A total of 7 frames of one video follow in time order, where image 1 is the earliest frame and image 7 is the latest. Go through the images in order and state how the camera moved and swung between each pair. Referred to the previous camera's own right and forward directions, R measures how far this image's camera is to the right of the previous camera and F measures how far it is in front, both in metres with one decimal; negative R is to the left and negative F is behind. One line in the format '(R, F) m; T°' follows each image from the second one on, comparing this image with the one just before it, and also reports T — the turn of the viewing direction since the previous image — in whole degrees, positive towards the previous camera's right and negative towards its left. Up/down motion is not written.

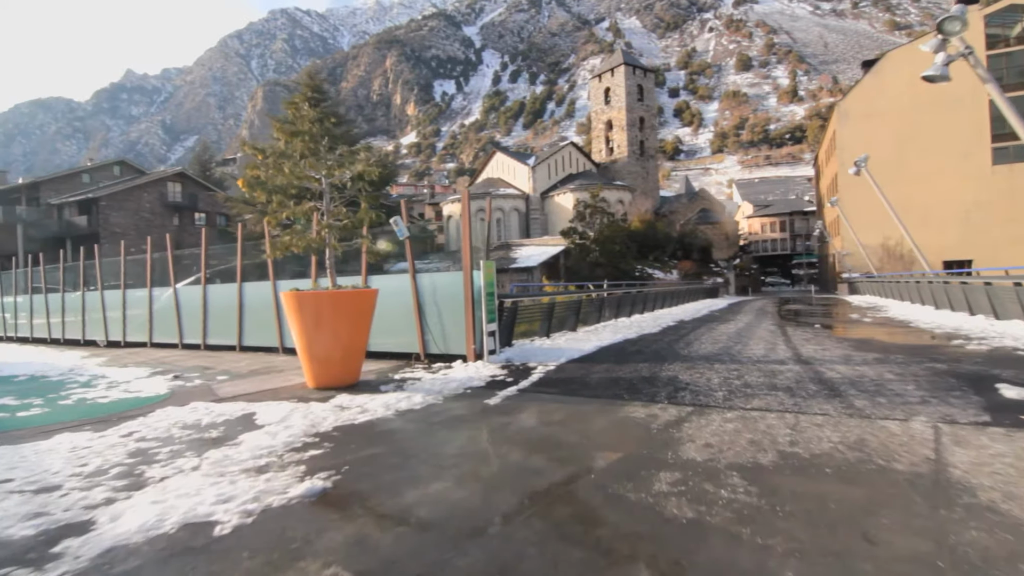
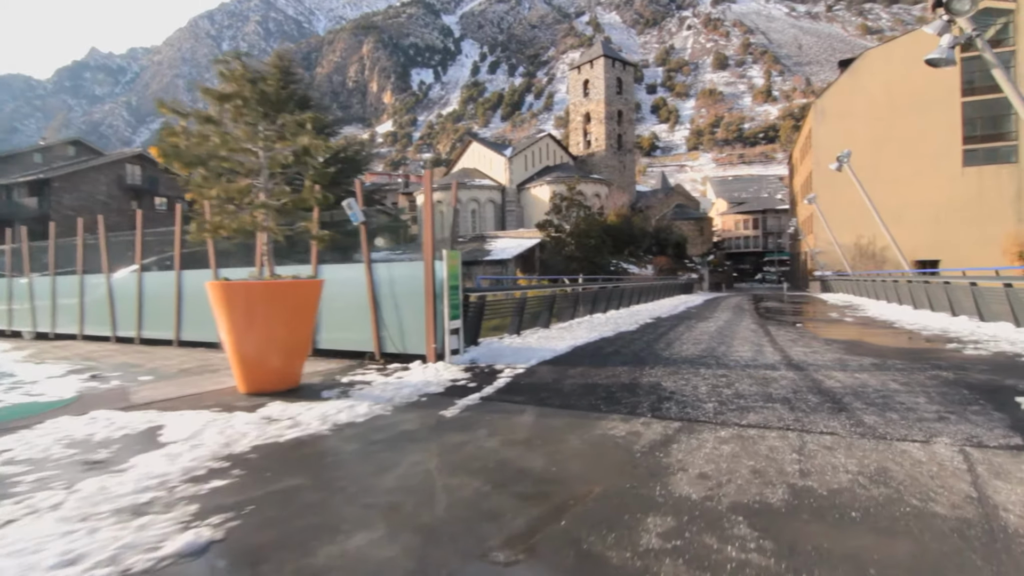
(+0.1, +0.8) m; +3°
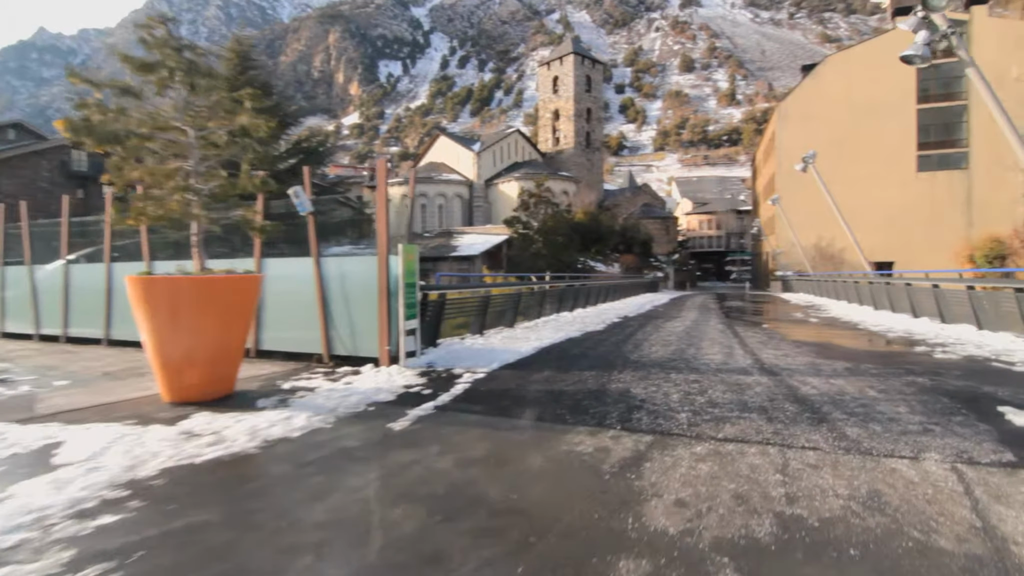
(+0.1, +0.5) m; +3°
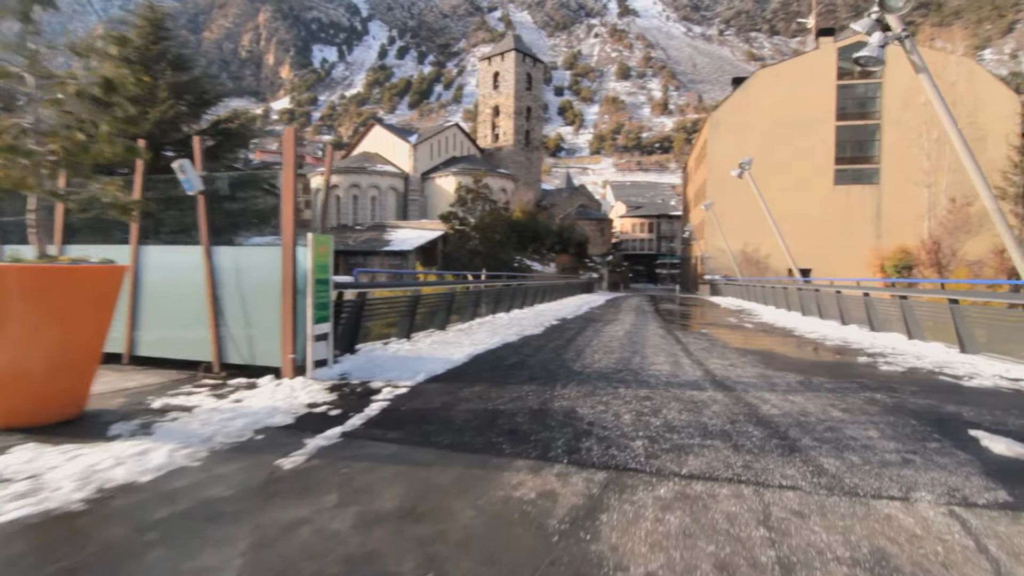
(0.0, +0.8) m; +7°
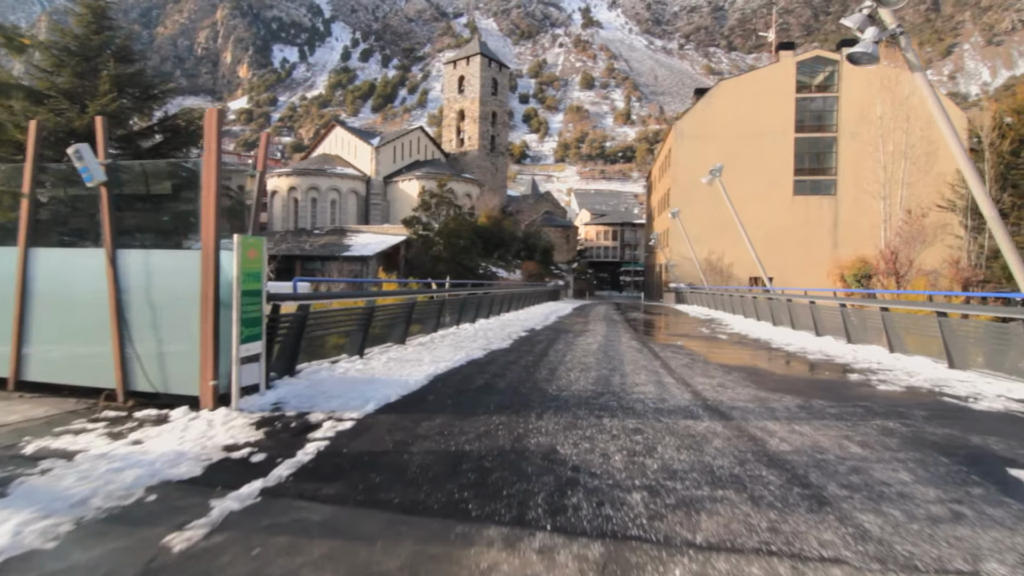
(0.0, +0.8) m; +4°
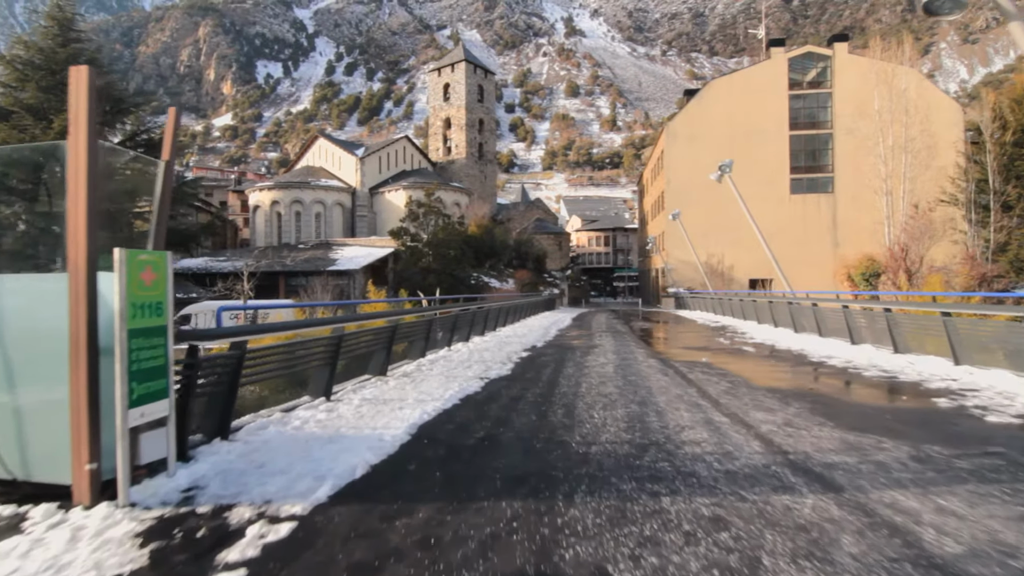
(-0.1, +1.4) m; +1°
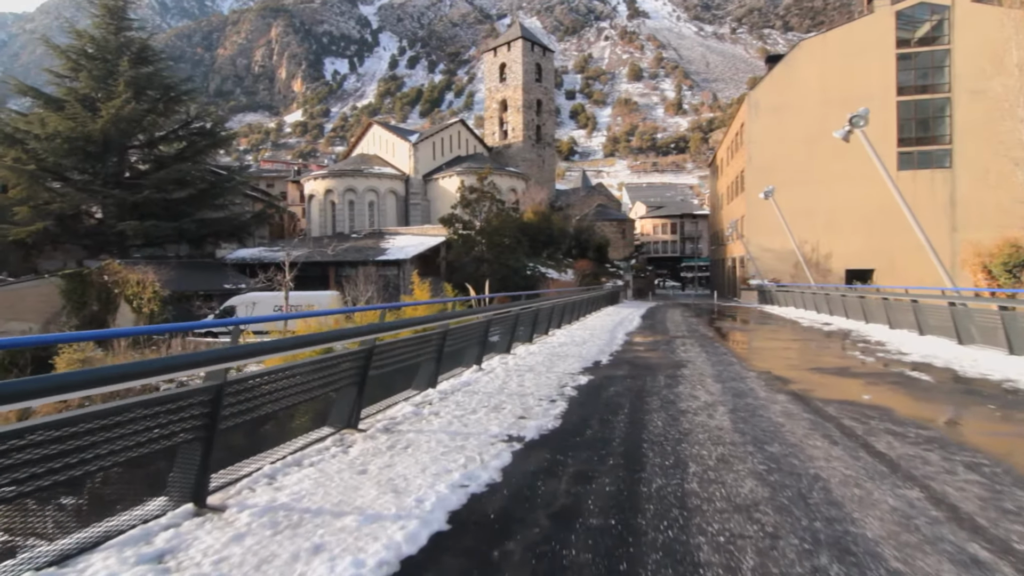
(+0.1, +3.0) m; -6°
